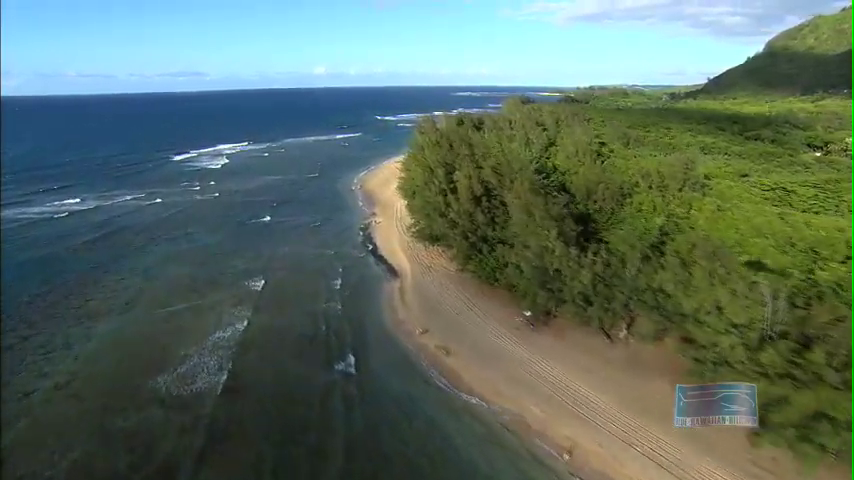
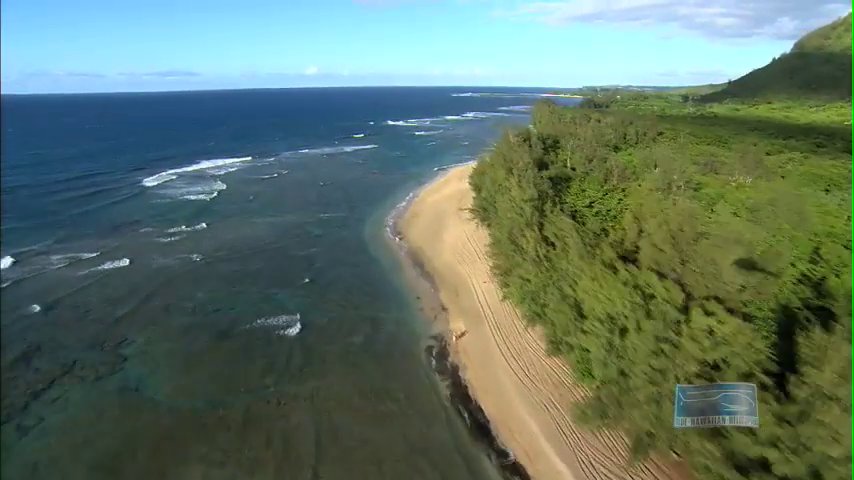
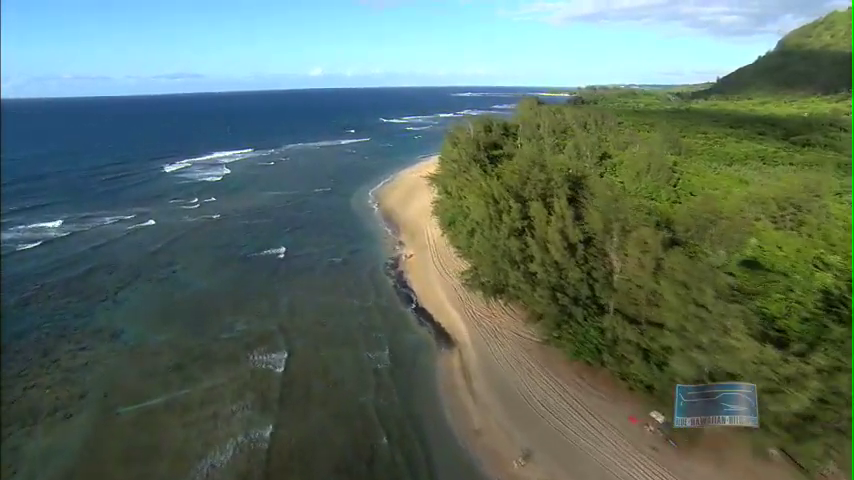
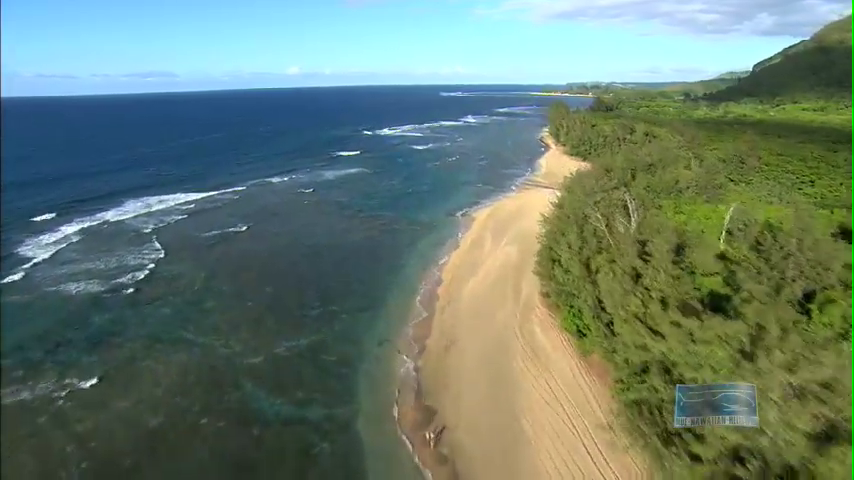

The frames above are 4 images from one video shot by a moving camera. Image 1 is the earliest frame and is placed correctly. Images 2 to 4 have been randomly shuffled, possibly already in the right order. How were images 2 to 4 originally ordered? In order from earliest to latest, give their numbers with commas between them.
3, 2, 4
